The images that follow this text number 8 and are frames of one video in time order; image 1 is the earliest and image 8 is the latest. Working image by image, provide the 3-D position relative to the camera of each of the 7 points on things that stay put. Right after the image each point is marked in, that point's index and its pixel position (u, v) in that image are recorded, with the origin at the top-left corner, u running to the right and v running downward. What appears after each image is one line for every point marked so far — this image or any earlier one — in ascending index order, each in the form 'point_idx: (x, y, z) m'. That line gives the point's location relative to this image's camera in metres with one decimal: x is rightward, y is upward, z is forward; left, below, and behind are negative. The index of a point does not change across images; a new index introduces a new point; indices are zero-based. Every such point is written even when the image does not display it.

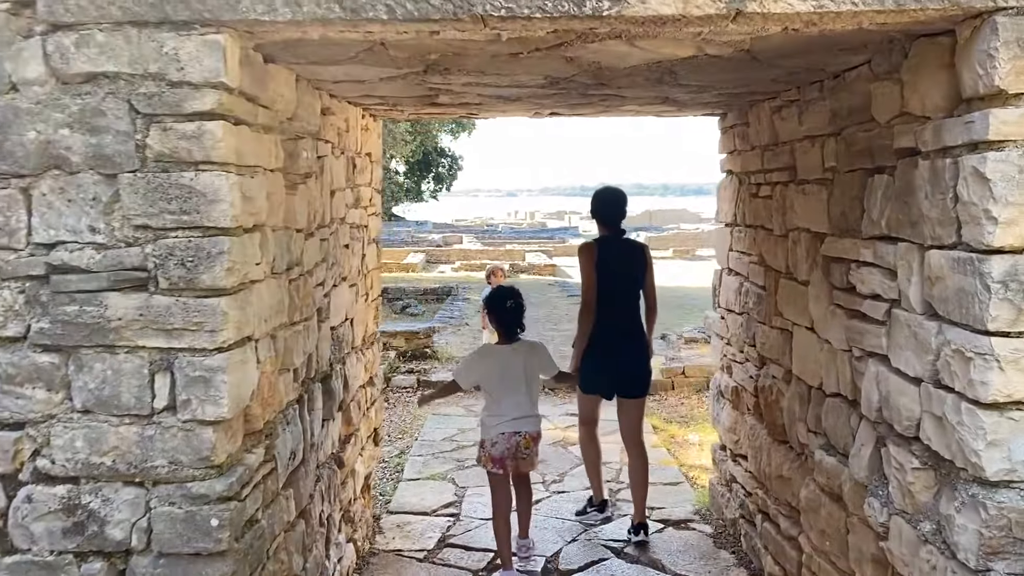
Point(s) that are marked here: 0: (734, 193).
0: (+0.9, +0.4, +3.5) m
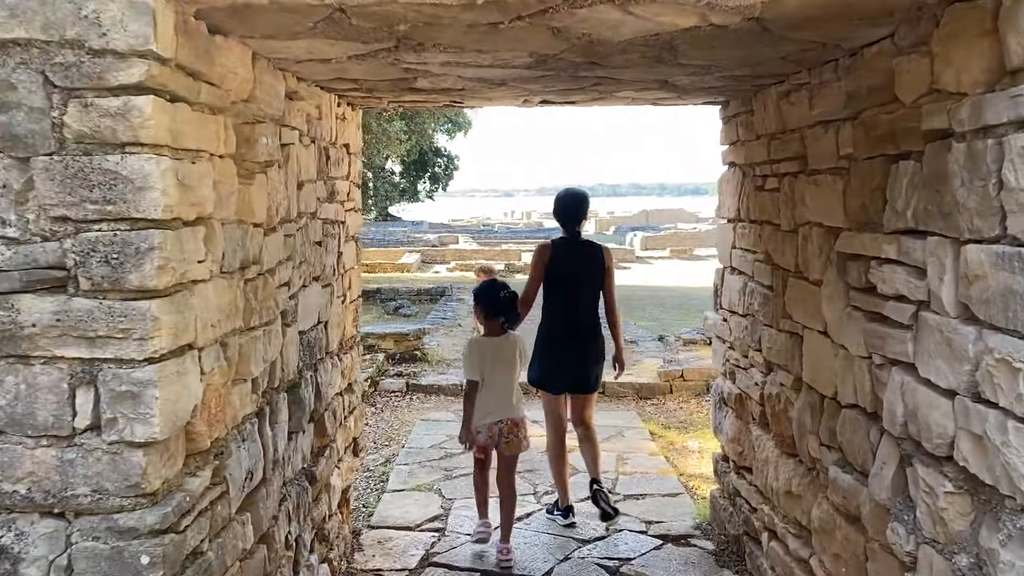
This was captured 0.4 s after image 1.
0: (+0.8, +0.4, +3.3) m
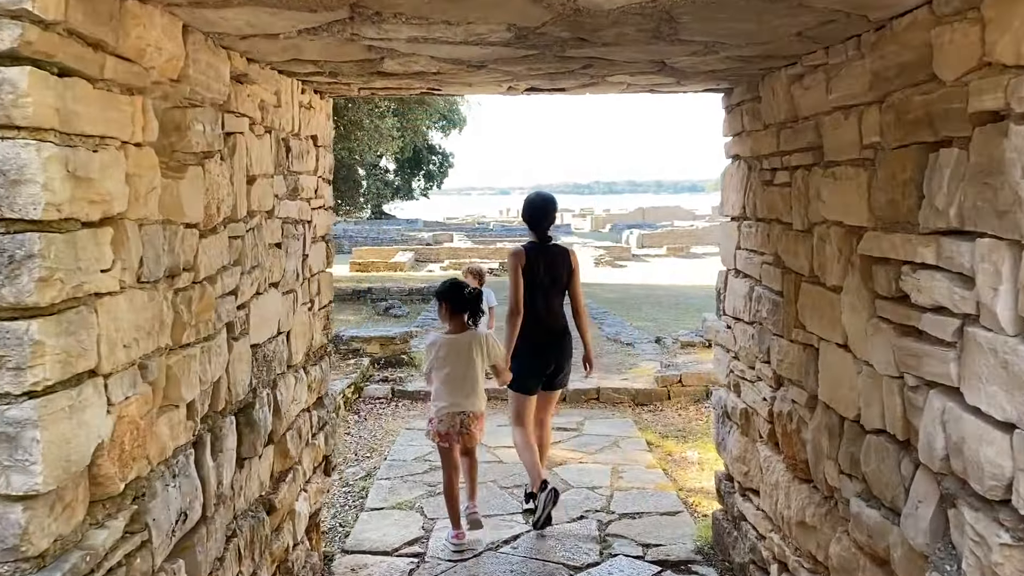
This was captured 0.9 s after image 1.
0: (+0.8, +0.4, +3.0) m
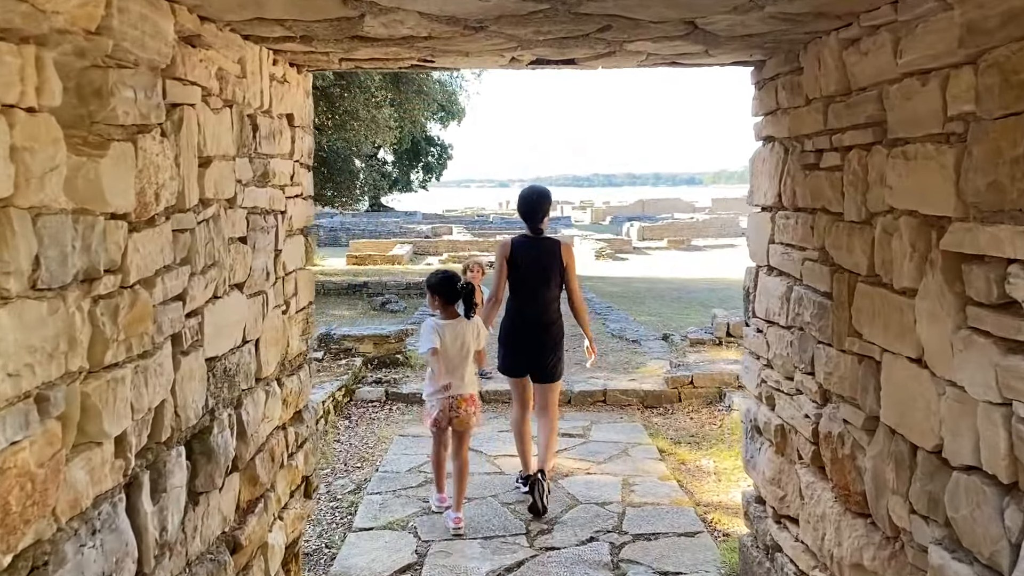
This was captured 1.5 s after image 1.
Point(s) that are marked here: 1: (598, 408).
0: (+0.8, +0.4, +2.6) m
1: (+0.5, -0.8, +5.6) m
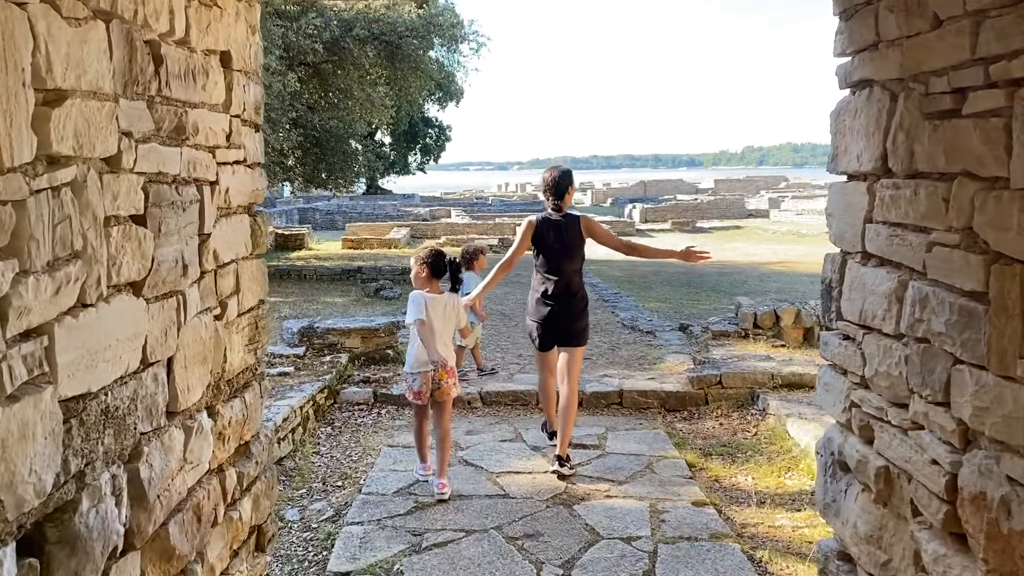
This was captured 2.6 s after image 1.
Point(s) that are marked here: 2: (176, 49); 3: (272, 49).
0: (+0.8, +0.4, +1.9) m
1: (+0.6, -0.7, +4.9) m
2: (-0.6, +0.5, +1.7) m
3: (-3.2, +3.1, +11.7) m
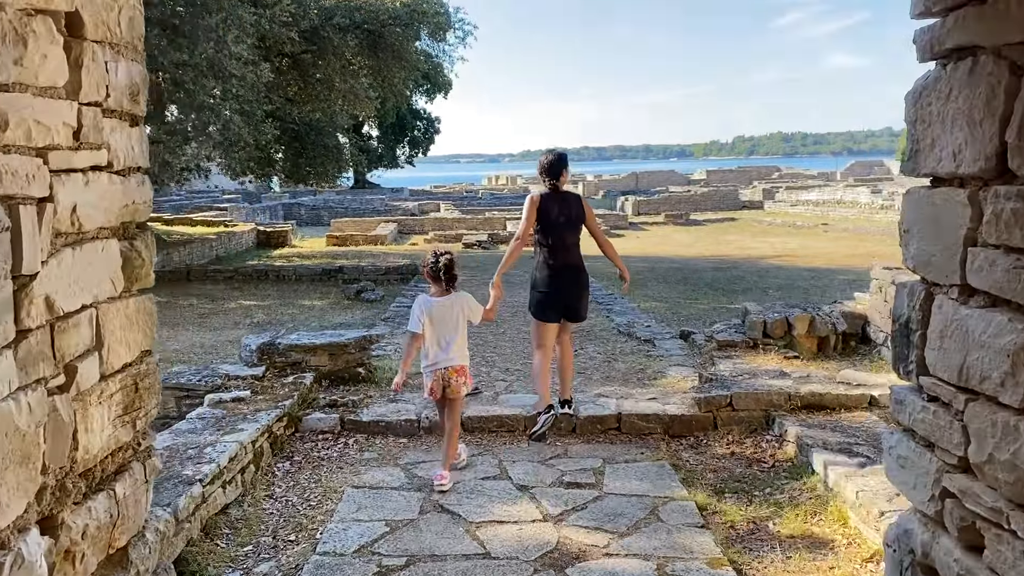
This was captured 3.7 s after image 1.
0: (+0.7, +0.3, +1.4) m
1: (+0.5, -0.7, +4.4) m
2: (-0.7, +0.4, +1.1) m
3: (-3.3, +3.1, +11.0) m
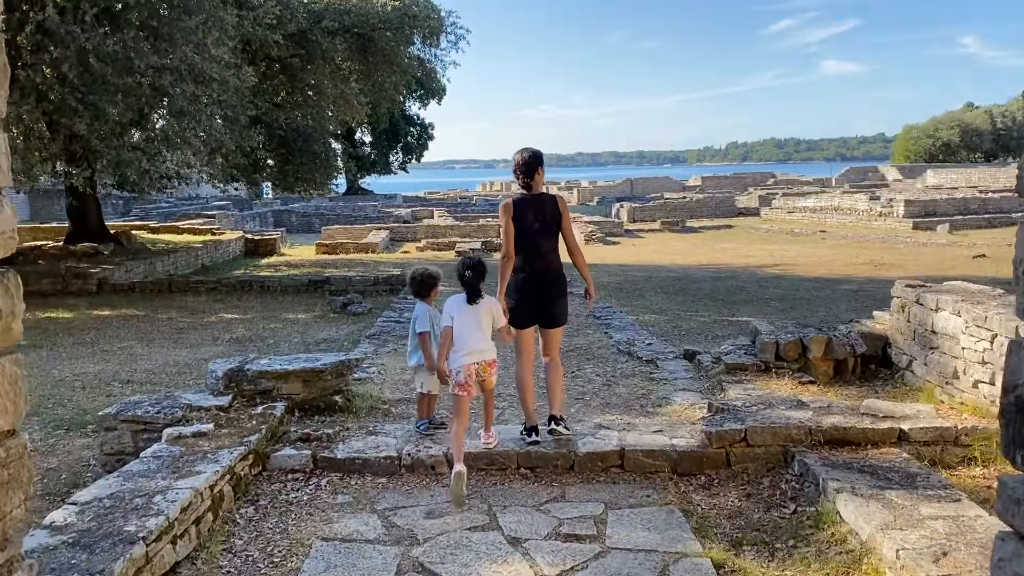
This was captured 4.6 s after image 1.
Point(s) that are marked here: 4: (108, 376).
0: (+0.7, +0.2, +0.9) m
1: (+0.4, -0.8, +3.9) m
2: (-0.7, +0.3, +0.7) m
3: (-3.4, +3.0, +10.6) m
4: (-3.1, -0.7, +6.9) m
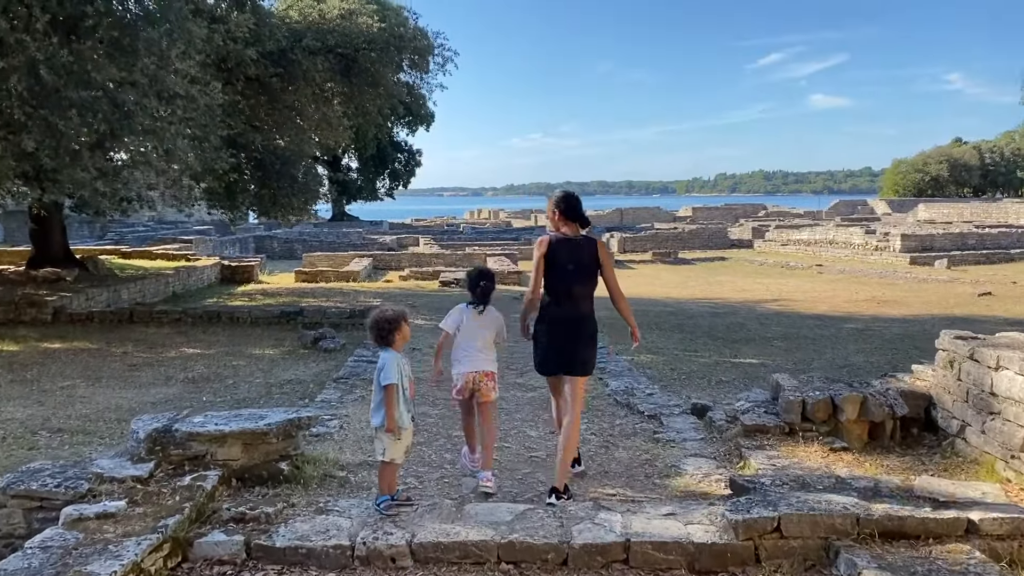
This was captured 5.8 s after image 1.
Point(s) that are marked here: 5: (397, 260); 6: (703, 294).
0: (+0.7, +0.1, +0.2) m
1: (+0.4, -1.0, +3.1) m
2: (-0.7, +0.2, -0.1) m
3: (-3.5, +2.6, +9.9) m
4: (-3.3, -0.9, +6.1) m
5: (-2.6, +0.6, +19.7) m
6: (+3.4, -0.1, +15.9) m
